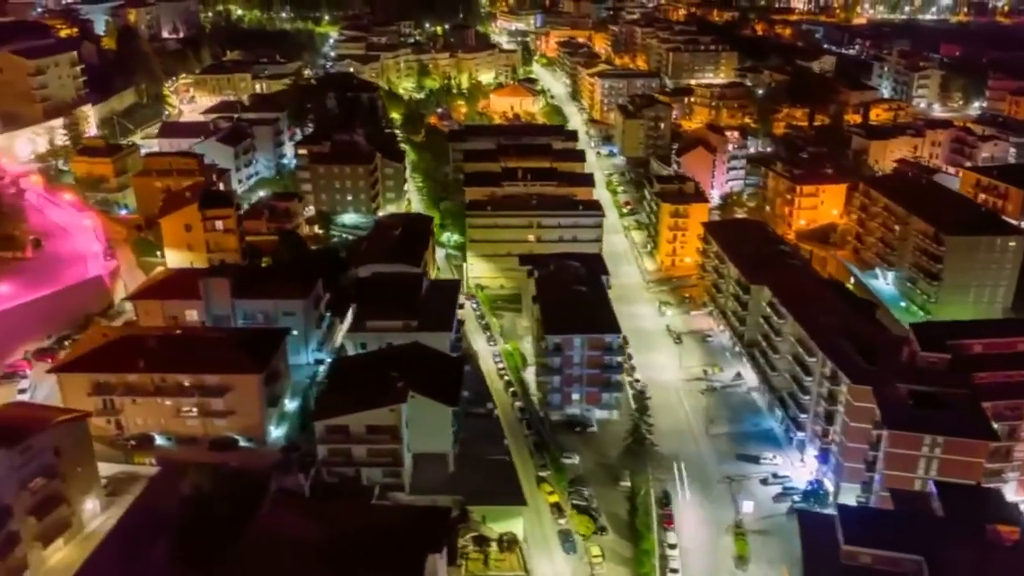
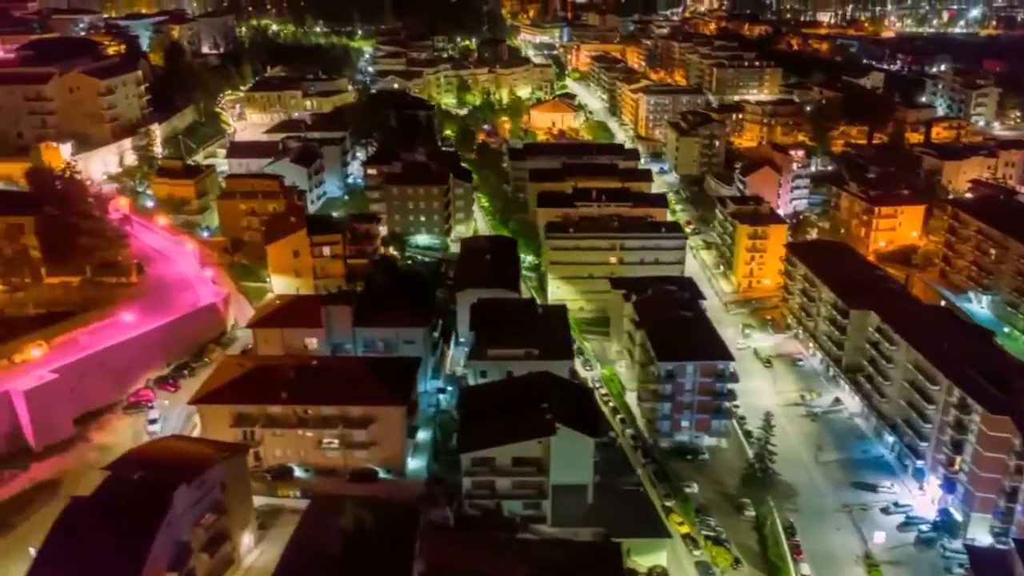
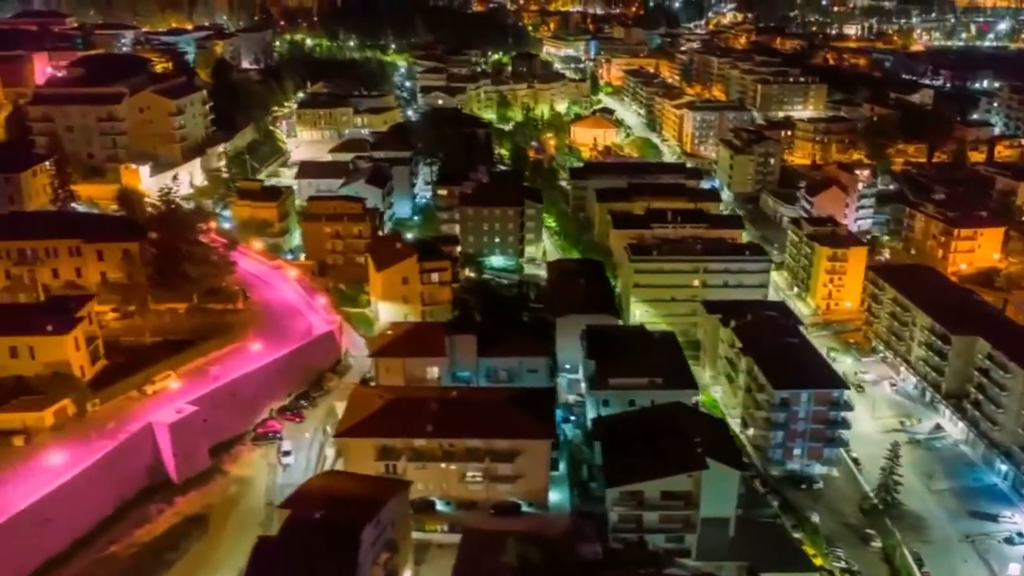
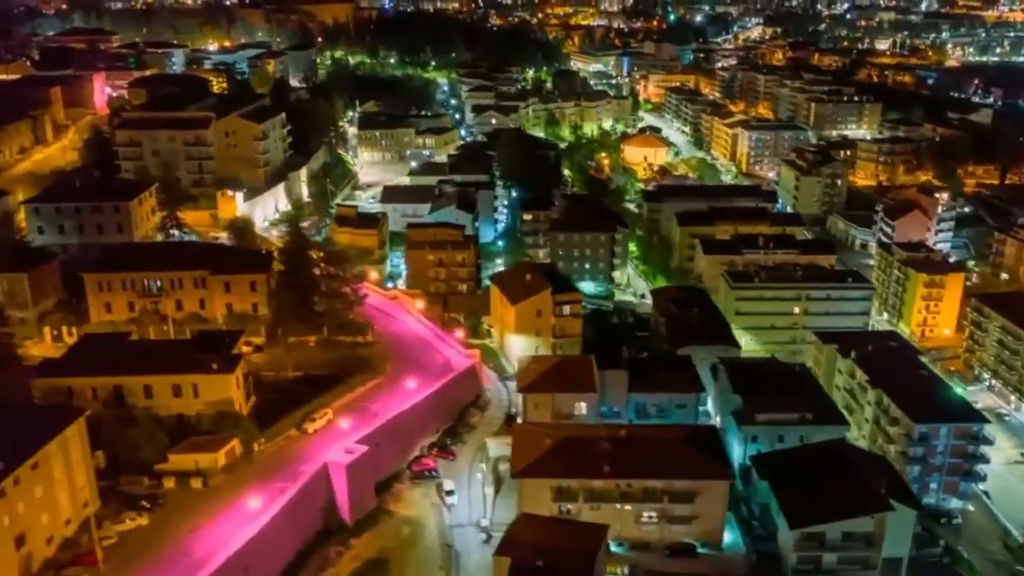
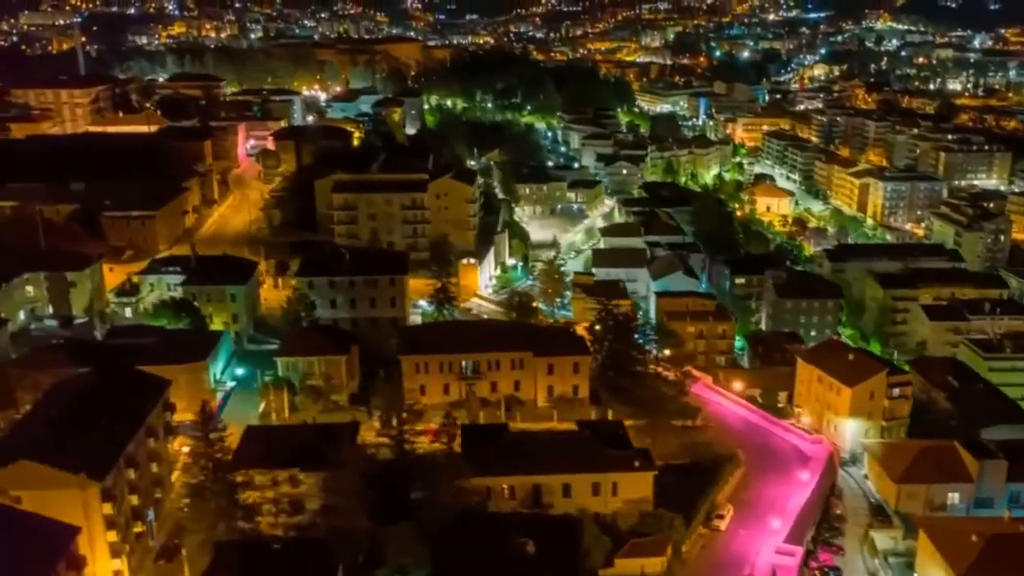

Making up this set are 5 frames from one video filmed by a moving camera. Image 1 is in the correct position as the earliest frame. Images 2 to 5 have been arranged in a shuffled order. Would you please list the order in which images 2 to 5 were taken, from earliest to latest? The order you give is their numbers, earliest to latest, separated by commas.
2, 3, 4, 5
